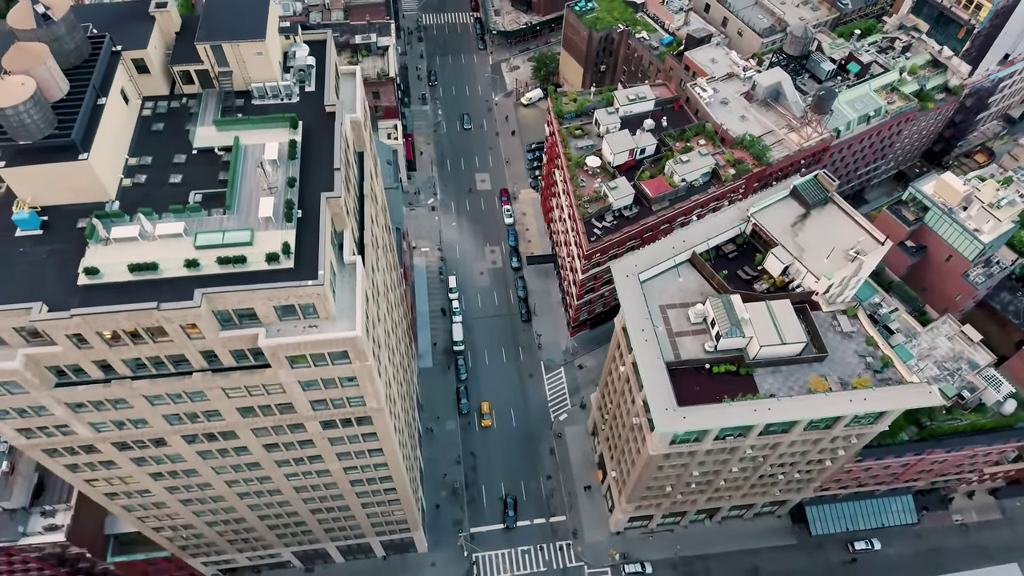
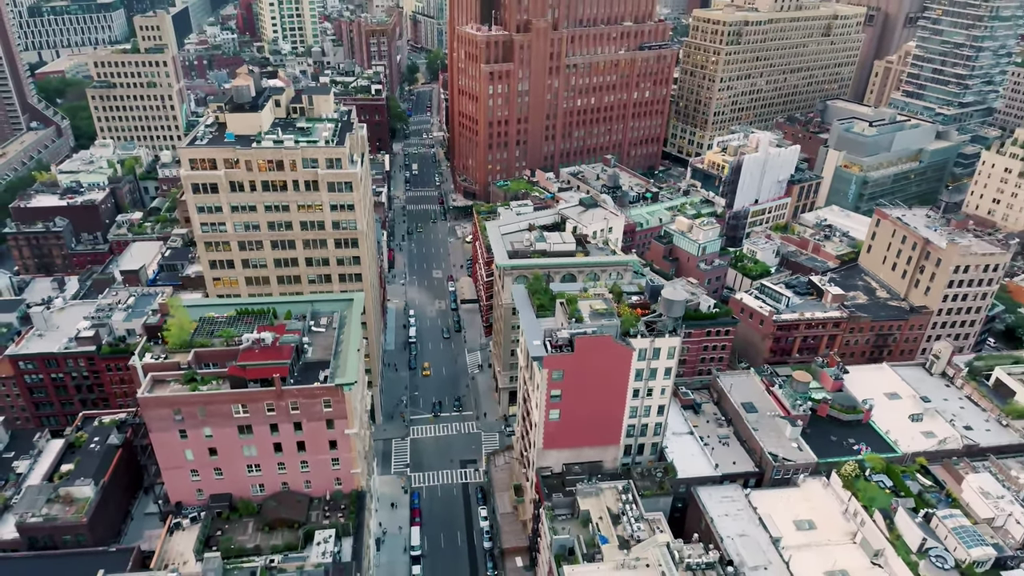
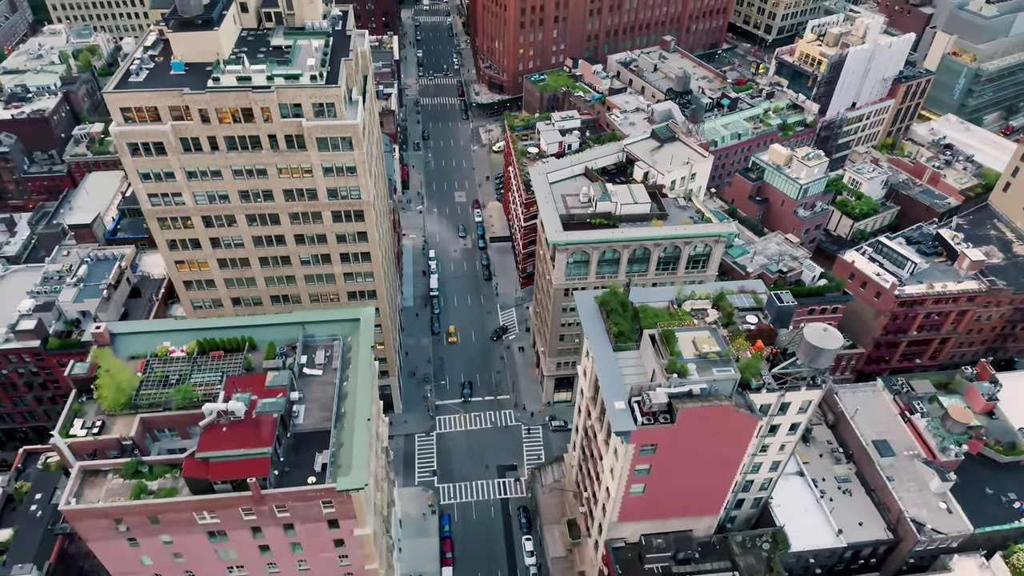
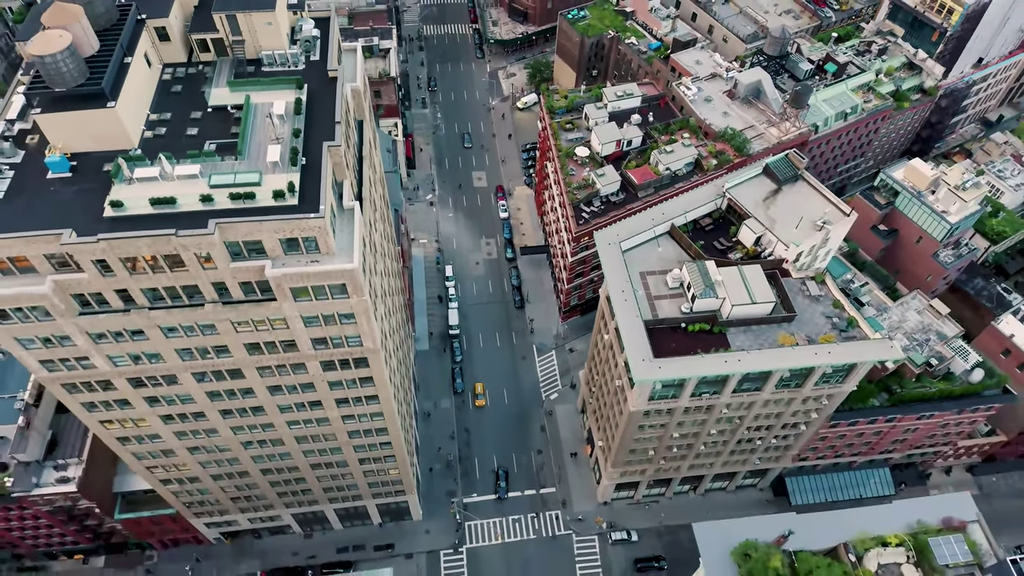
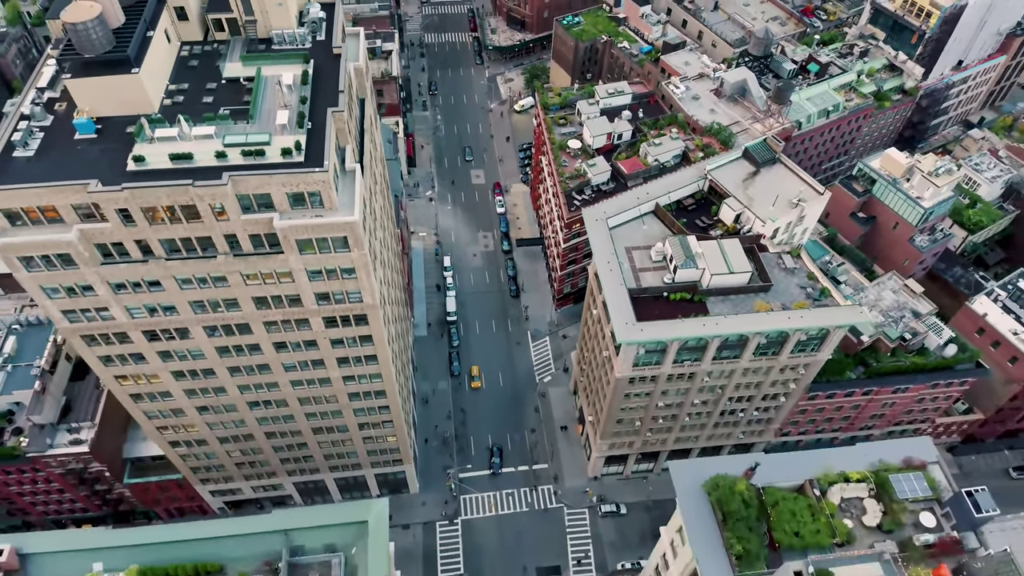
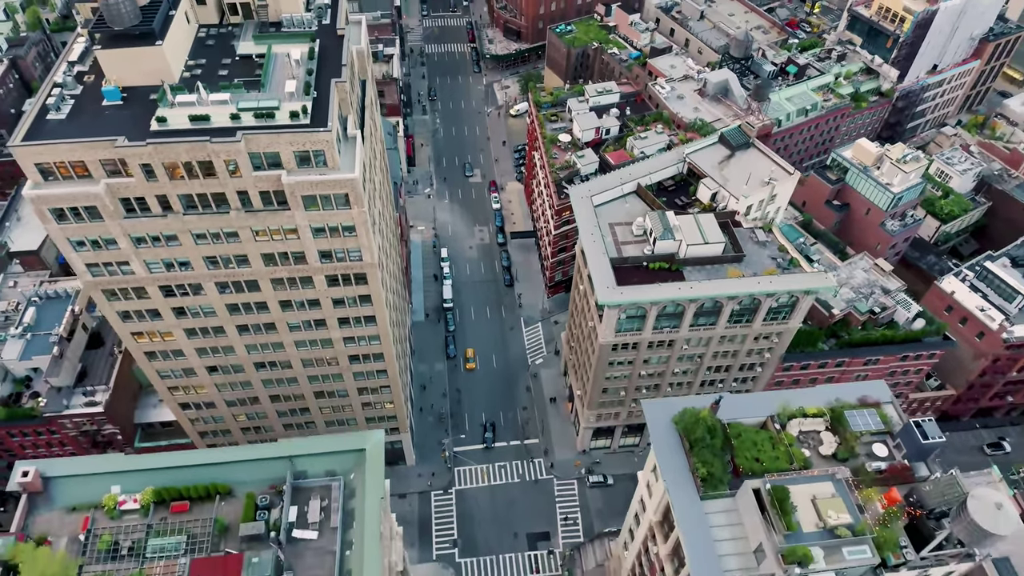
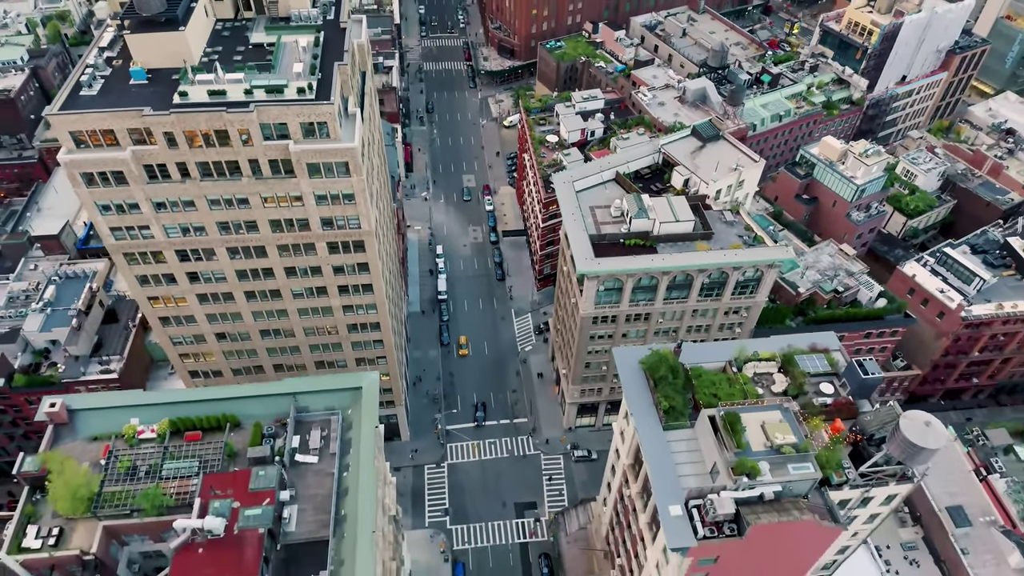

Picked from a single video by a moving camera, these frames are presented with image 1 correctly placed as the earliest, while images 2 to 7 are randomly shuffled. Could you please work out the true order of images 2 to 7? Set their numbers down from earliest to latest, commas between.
4, 5, 6, 7, 3, 2
